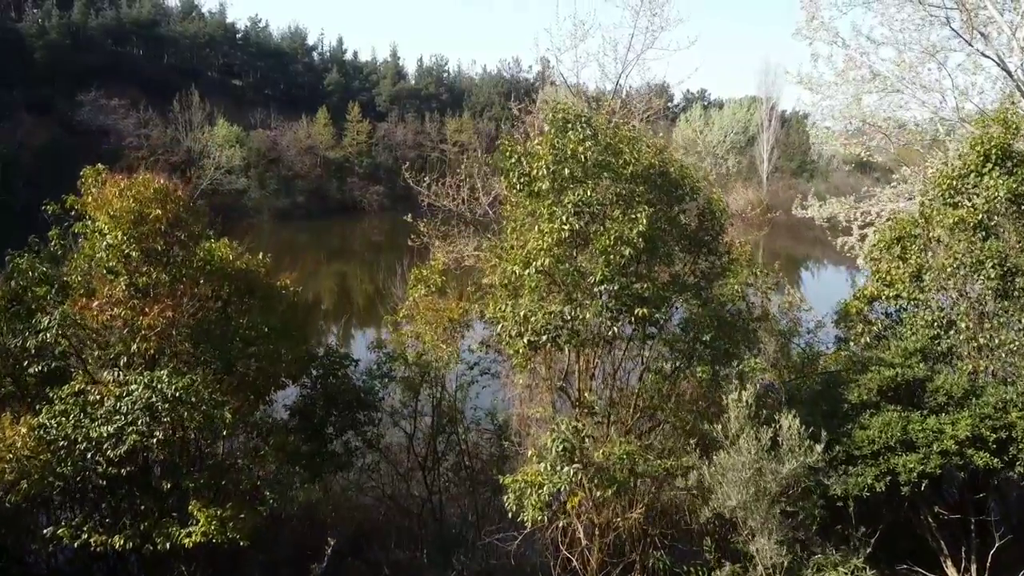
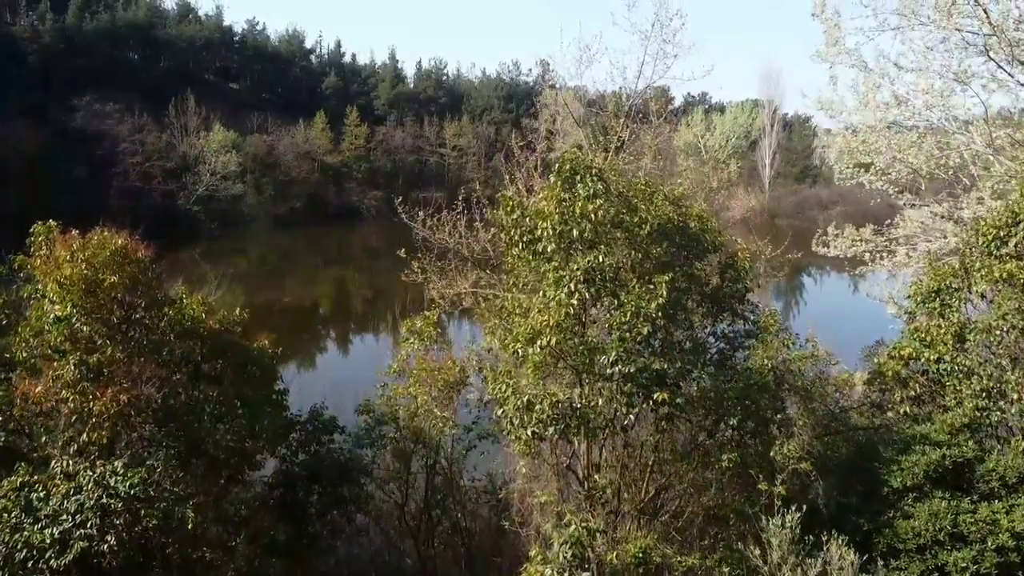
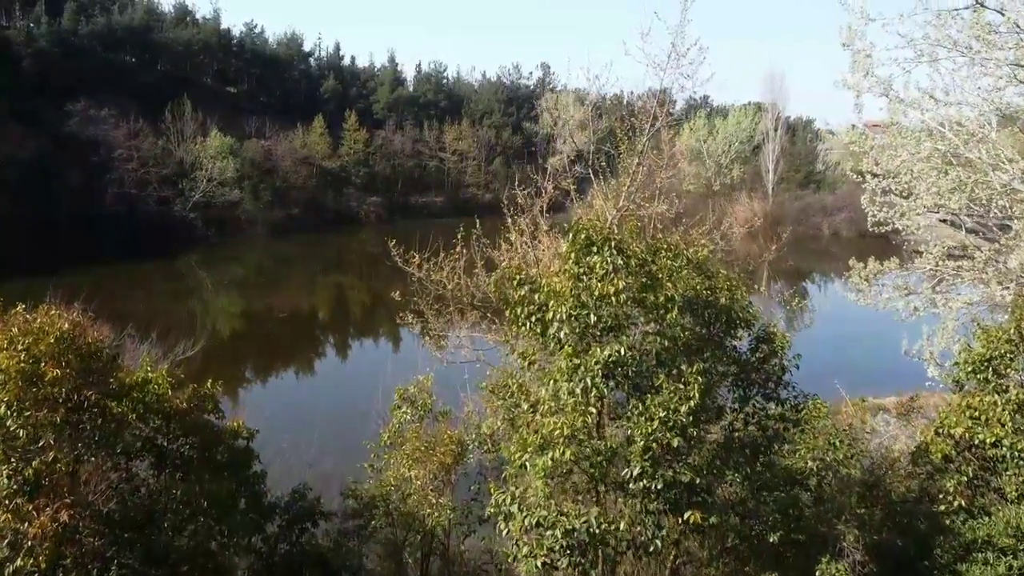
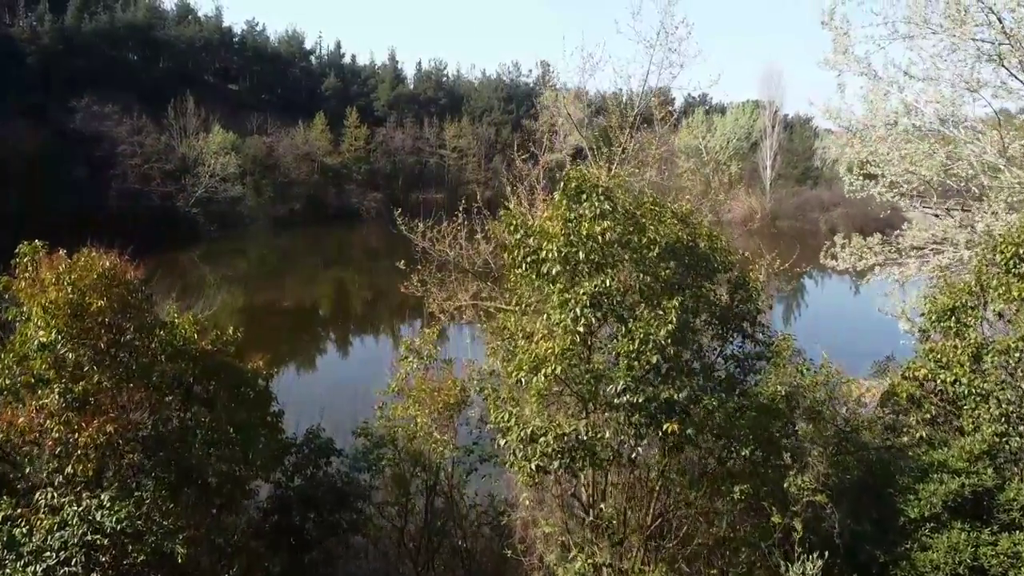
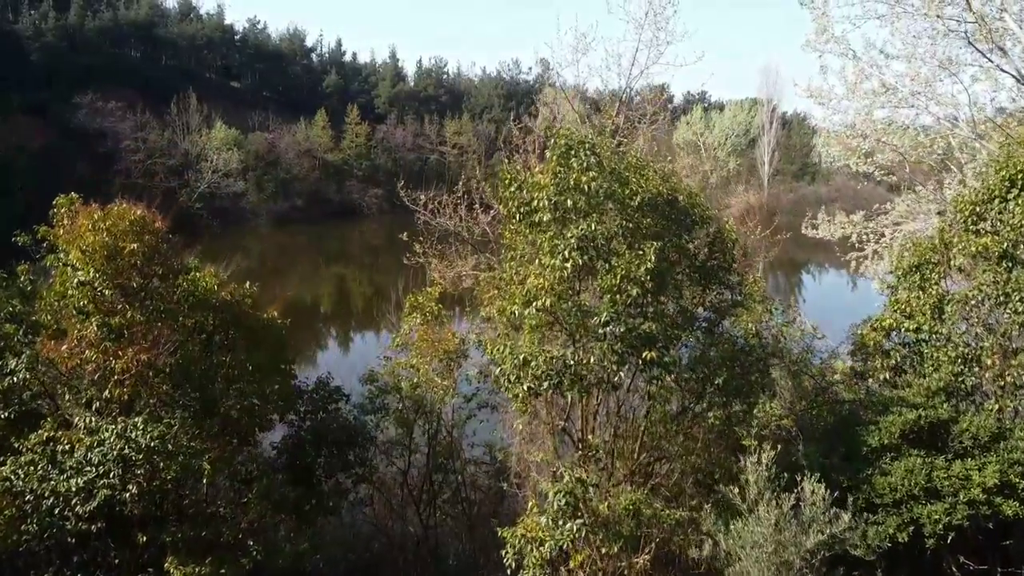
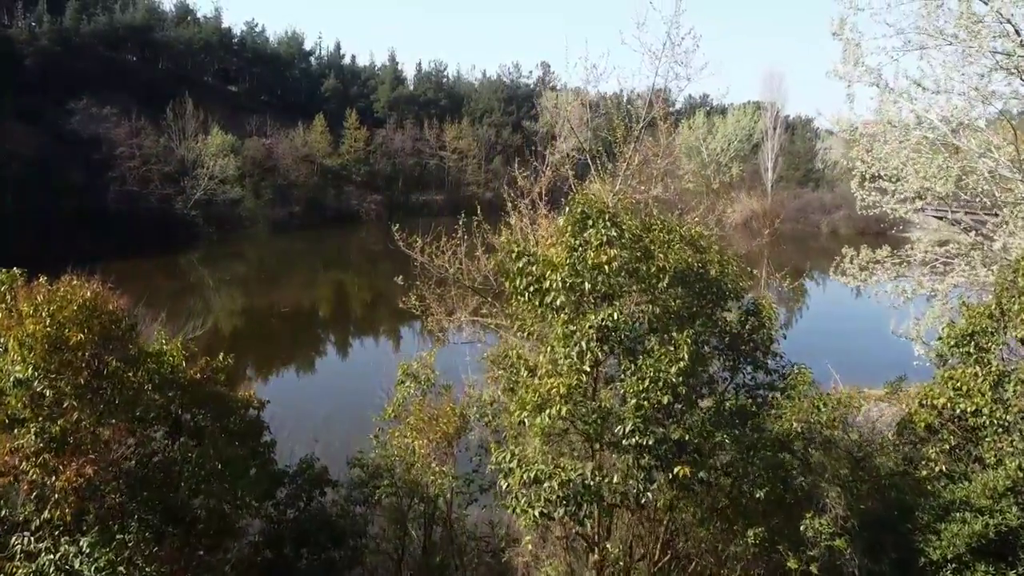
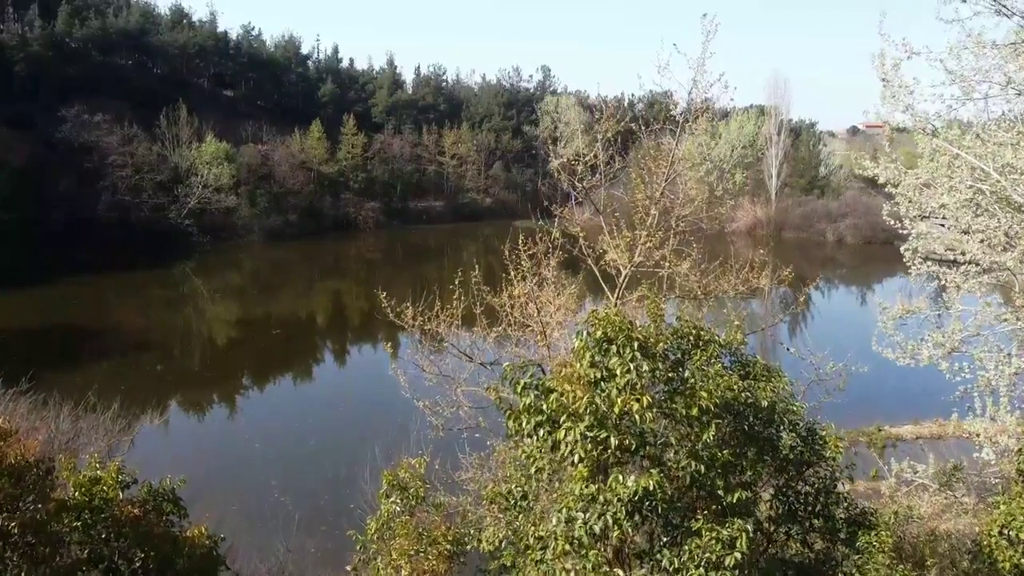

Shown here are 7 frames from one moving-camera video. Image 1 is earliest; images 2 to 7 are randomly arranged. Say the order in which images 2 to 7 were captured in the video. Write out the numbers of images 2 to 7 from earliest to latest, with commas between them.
5, 2, 4, 6, 3, 7
